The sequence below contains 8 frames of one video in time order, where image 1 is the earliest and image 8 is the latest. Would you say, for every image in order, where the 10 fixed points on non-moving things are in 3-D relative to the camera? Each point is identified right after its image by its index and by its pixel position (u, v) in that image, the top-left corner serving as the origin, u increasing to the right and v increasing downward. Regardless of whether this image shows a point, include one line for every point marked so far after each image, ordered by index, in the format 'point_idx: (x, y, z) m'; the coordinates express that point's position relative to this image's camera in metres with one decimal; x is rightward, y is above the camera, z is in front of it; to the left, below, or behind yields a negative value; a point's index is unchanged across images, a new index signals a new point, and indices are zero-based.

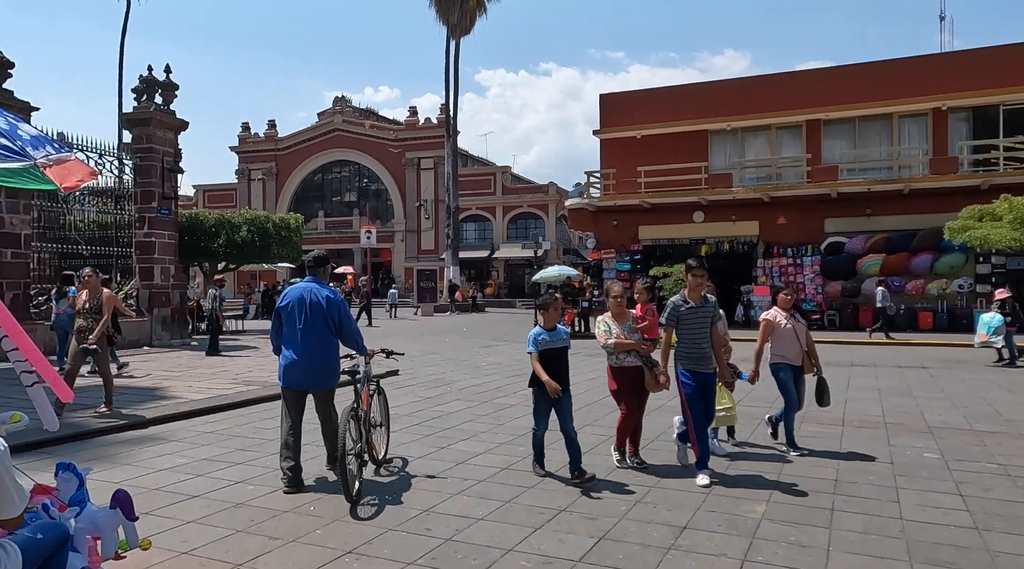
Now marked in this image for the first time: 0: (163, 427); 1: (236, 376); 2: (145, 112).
0: (-3.2, -1.3, +7.5) m
1: (-3.7, -1.2, +11.0) m
2: (-7.6, +3.6, +17.1) m
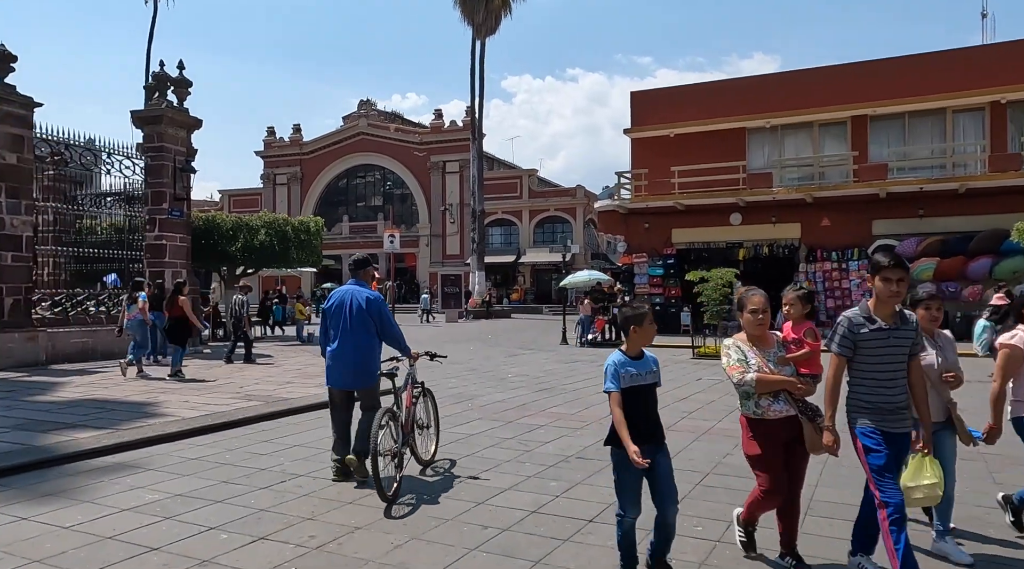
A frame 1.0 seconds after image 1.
0: (-3.0, -1.3, +6.6) m
1: (-3.4, -1.3, +10.1) m
2: (-7.1, +3.5, +16.3) m
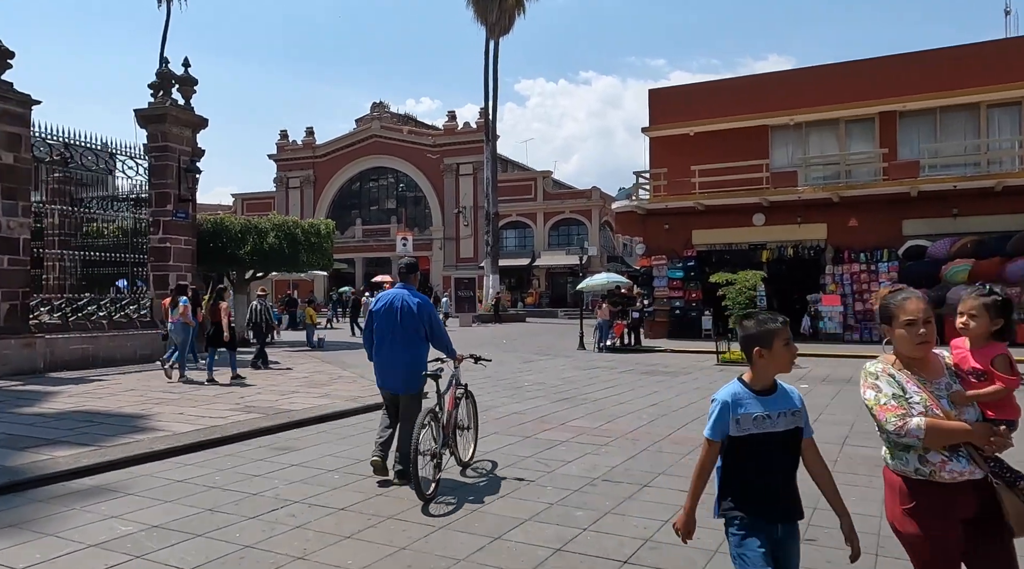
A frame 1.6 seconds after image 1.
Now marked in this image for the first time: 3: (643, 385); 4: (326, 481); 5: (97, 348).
0: (-2.8, -1.4, +6.0) m
1: (-3.2, -1.3, +9.5) m
2: (-6.8, +3.4, +15.8) m
3: (+2.0, -1.5, +12.6) m
4: (-1.3, -1.4, +5.9) m
5: (-7.2, -1.1, +14.3) m
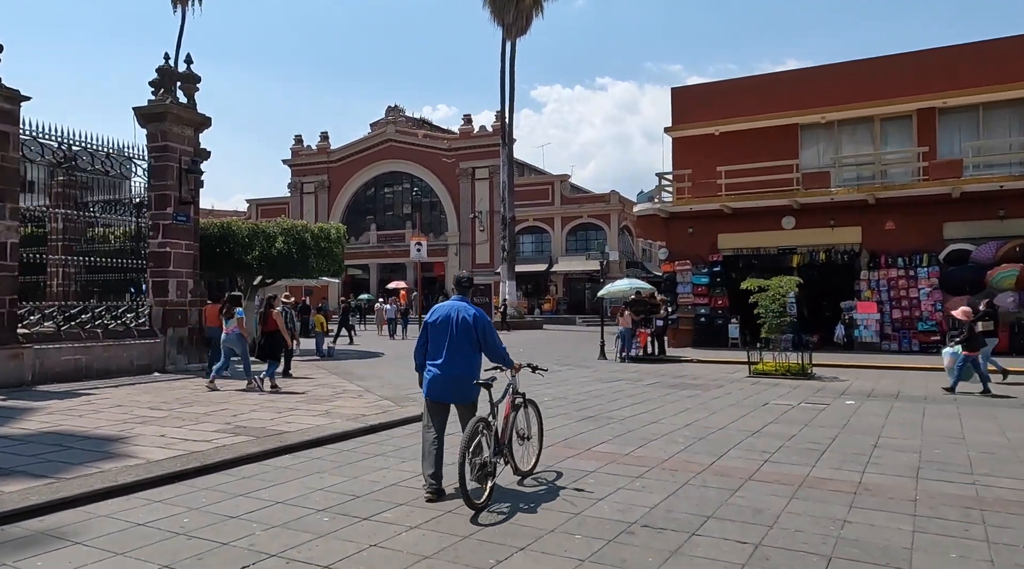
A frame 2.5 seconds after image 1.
0: (-2.7, -1.4, +5.1) m
1: (-3.0, -1.4, +8.7) m
2: (-6.5, +3.3, +15.1) m
3: (+2.3, -1.6, +11.6) m
4: (-1.2, -1.5, +5.0) m
5: (-6.9, -1.2, +13.5) m
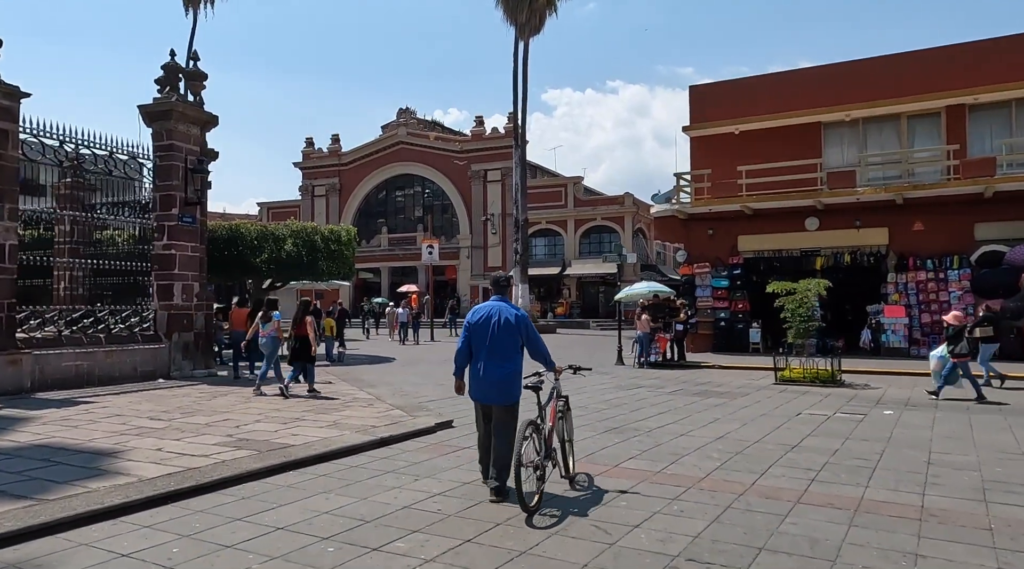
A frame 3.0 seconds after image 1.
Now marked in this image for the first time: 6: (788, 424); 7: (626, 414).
0: (-2.5, -1.4, +4.6) m
1: (-2.8, -1.4, +8.2) m
2: (-6.2, +3.2, +14.6) m
3: (+2.5, -1.6, +11.0) m
4: (-1.0, -1.5, +4.4) m
5: (-6.7, -1.3, +13.0) m
6: (+3.1, -1.6, +9.2) m
7: (+1.4, -1.6, +10.2) m
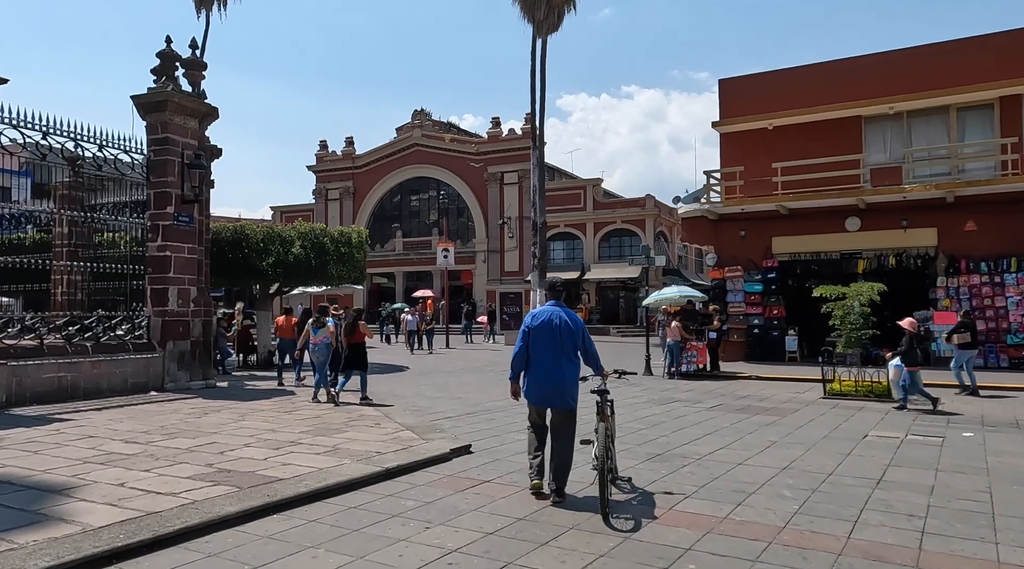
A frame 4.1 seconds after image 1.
0: (-2.4, -1.4, +3.5) m
1: (-2.5, -1.5, +7.0) m
2: (-5.8, +3.1, +13.6) m
3: (+2.8, -1.7, +9.8) m
4: (-0.9, -1.5, +3.2) m
5: (-6.3, -1.3, +12.0) m
6: (+3.3, -1.6, +7.9) m
7: (+1.7, -1.6, +9.0) m
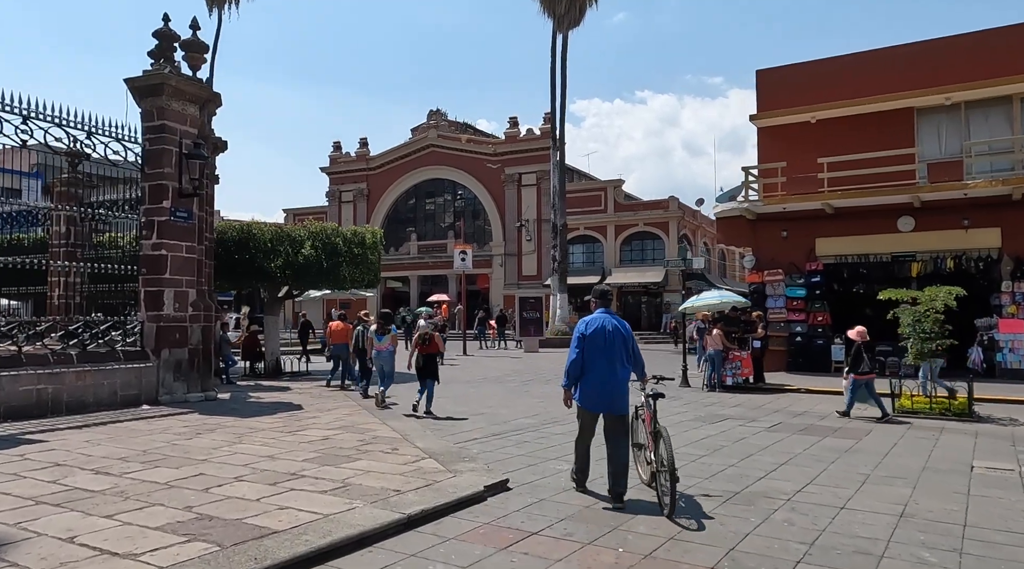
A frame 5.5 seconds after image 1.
0: (-2.1, -1.4, +2.2) m
1: (-2.2, -1.5, +5.7) m
2: (-5.4, +3.1, +12.3) m
3: (+3.2, -1.7, +8.4) m
4: (-0.6, -1.5, +1.9) m
5: (-5.9, -1.4, +10.7) m
6: (+3.7, -1.6, +6.6) m
7: (+2.1, -1.7, +7.6) m
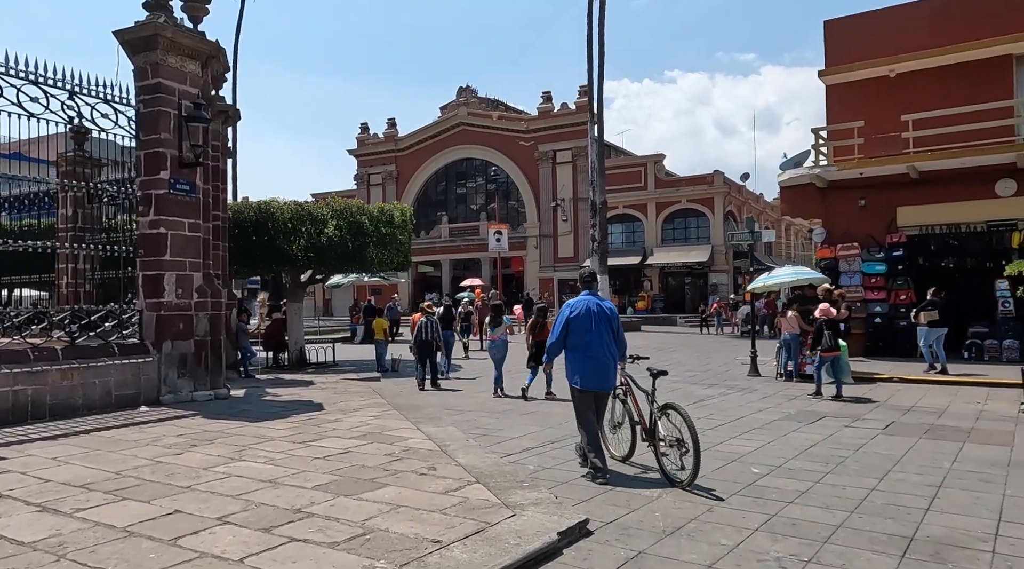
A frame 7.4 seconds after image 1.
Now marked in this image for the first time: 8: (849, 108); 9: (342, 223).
0: (-1.8, -1.4, +0.5) m
1: (-1.7, -1.3, +4.1) m
2: (-4.7, +3.3, +10.7) m
3: (+3.7, -1.5, +6.5) m
4: (-0.3, -1.4, +0.2) m
5: (-5.3, -1.2, +9.2) m
6: (+4.2, -1.4, +4.7) m
7: (+2.6, -1.4, +5.8) m
8: (+7.0, +3.7, +17.1) m
9: (-3.7, +1.3, +17.7) m
